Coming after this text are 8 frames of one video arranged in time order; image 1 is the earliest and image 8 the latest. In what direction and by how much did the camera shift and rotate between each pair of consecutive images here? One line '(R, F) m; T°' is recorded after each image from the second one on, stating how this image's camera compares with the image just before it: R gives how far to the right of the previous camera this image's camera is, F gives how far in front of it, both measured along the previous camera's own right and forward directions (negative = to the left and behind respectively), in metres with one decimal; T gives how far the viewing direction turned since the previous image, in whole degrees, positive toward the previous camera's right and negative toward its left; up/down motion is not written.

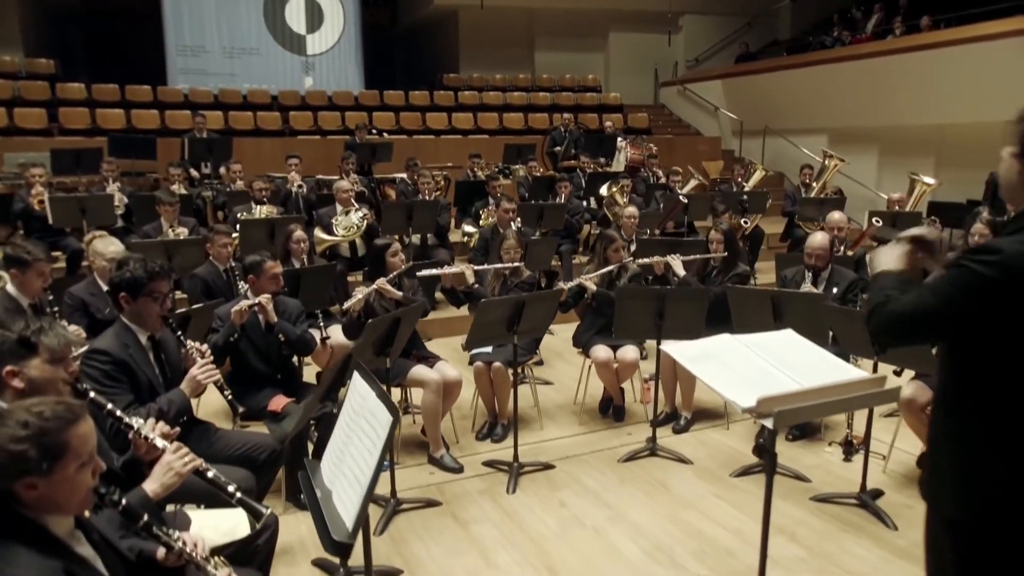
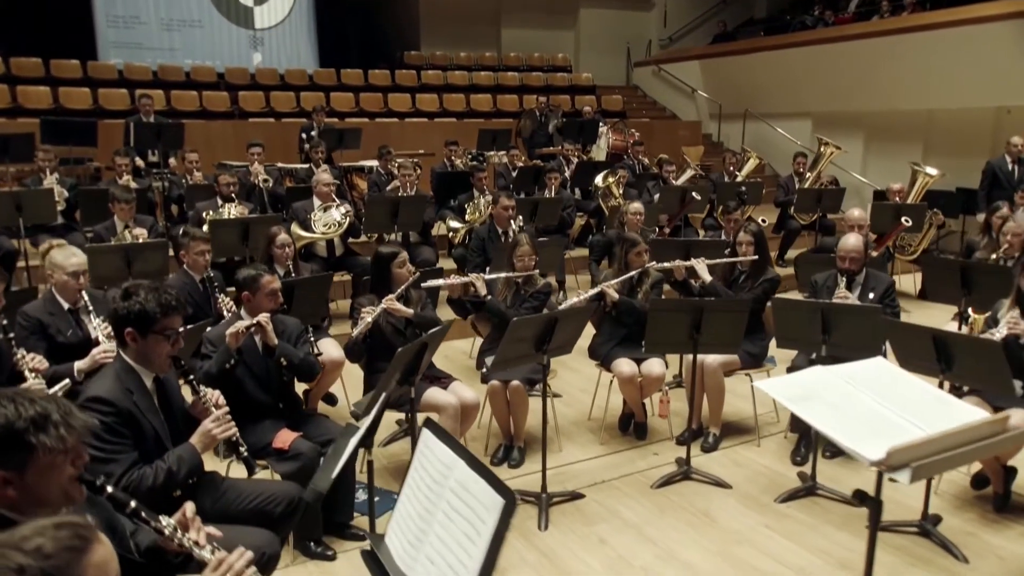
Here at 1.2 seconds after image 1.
(-0.5, +0.5) m; +5°
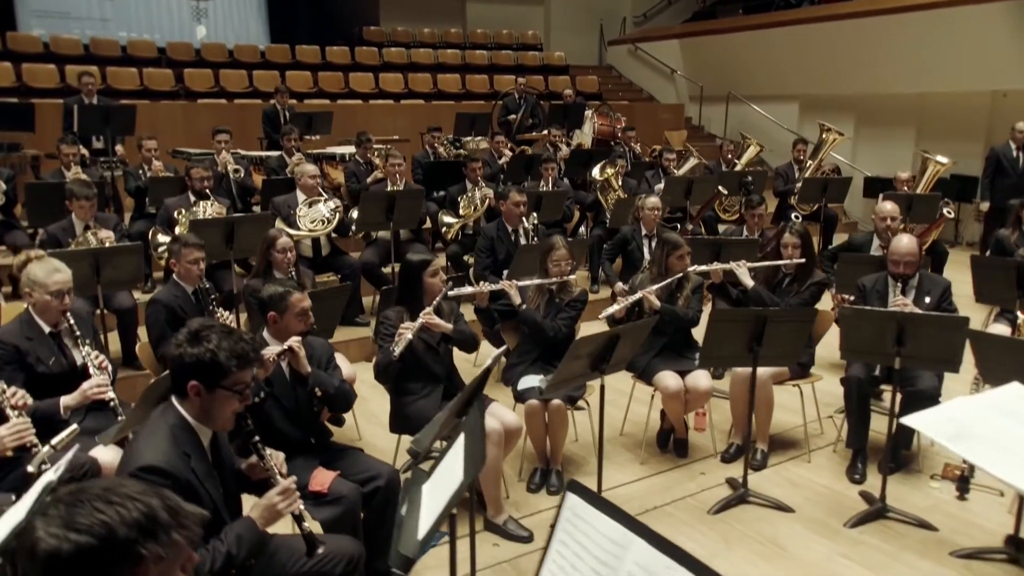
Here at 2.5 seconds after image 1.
(-0.6, +0.5) m; +6°
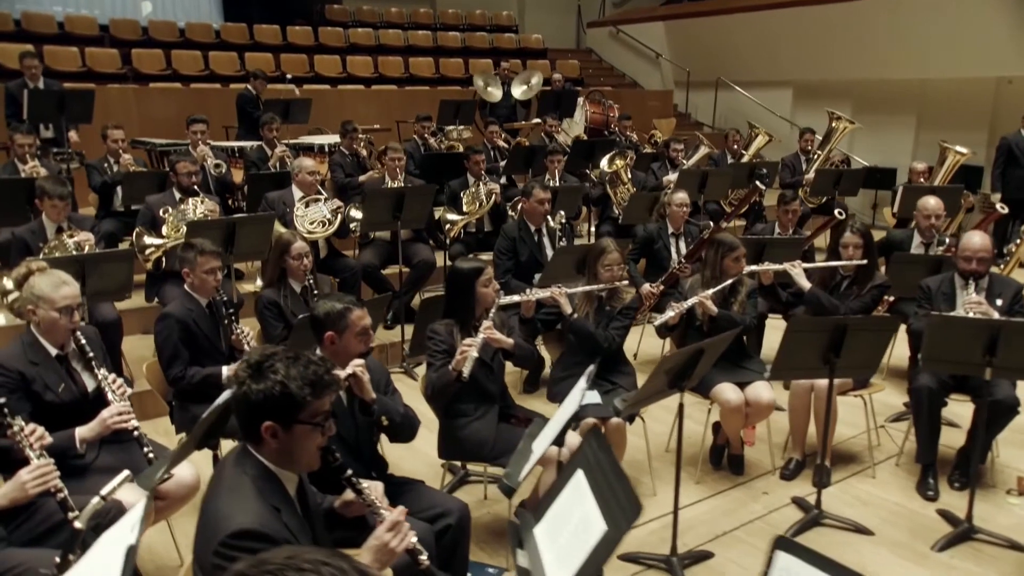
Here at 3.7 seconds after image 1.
(-0.6, +0.5) m; +6°
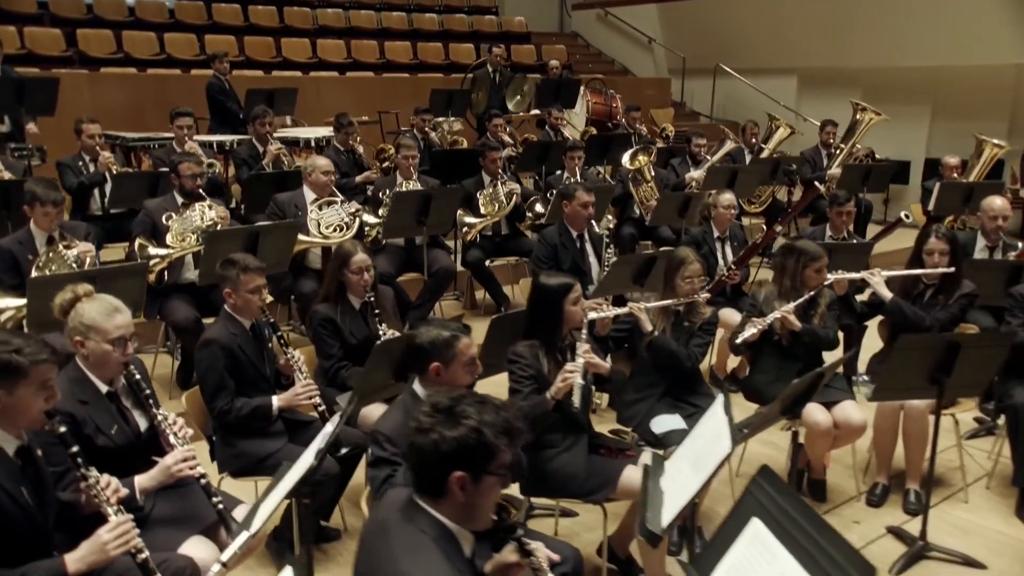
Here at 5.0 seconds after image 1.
(-0.7, +0.5) m; +6°
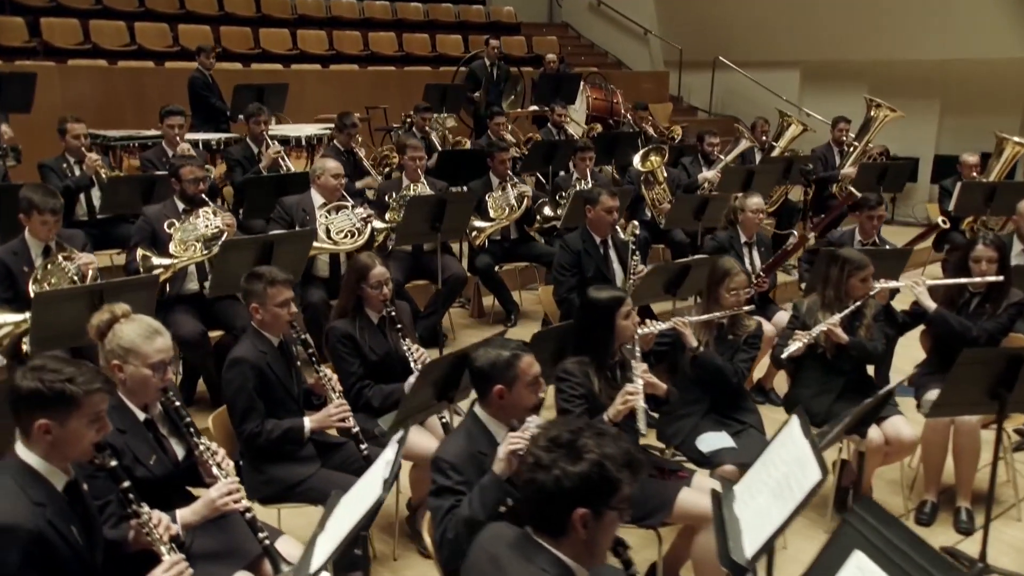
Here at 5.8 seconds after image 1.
(-0.3, +0.3) m; +3°
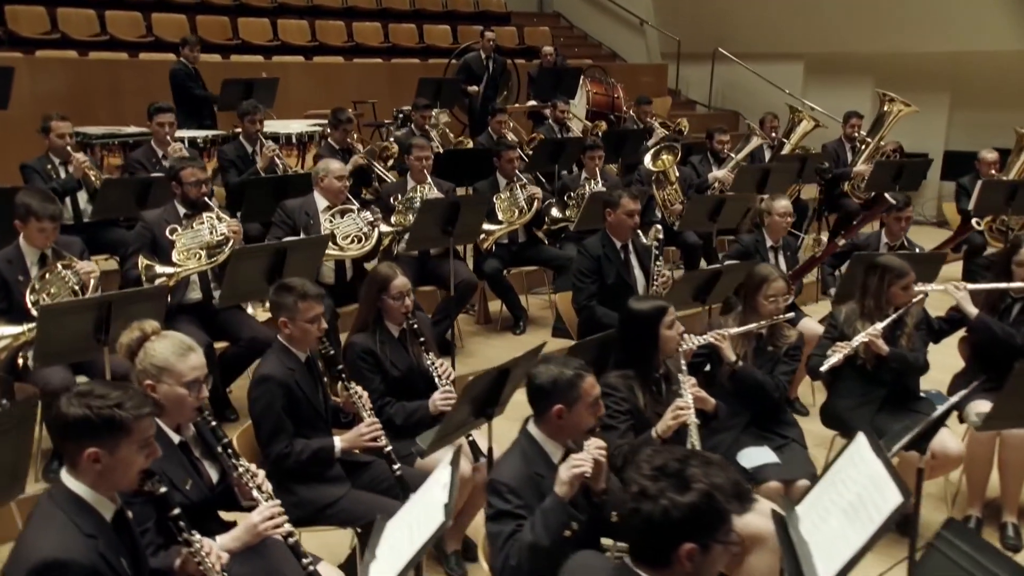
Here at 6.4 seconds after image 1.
(-0.3, +0.2) m; +2°
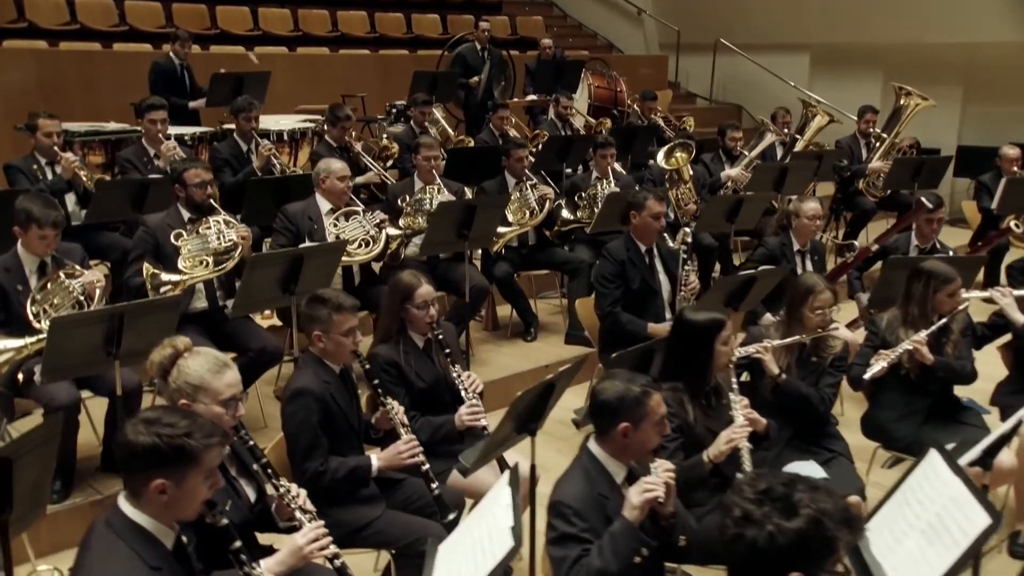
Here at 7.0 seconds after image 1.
(-0.2, +0.2) m; +2°
